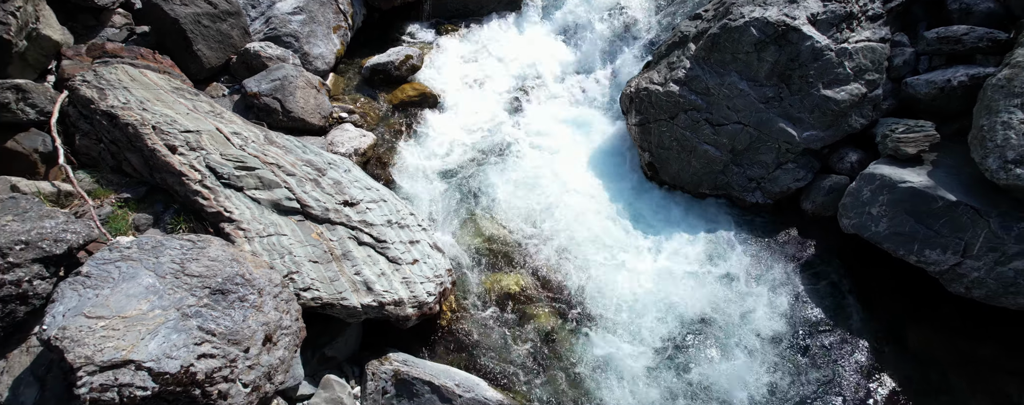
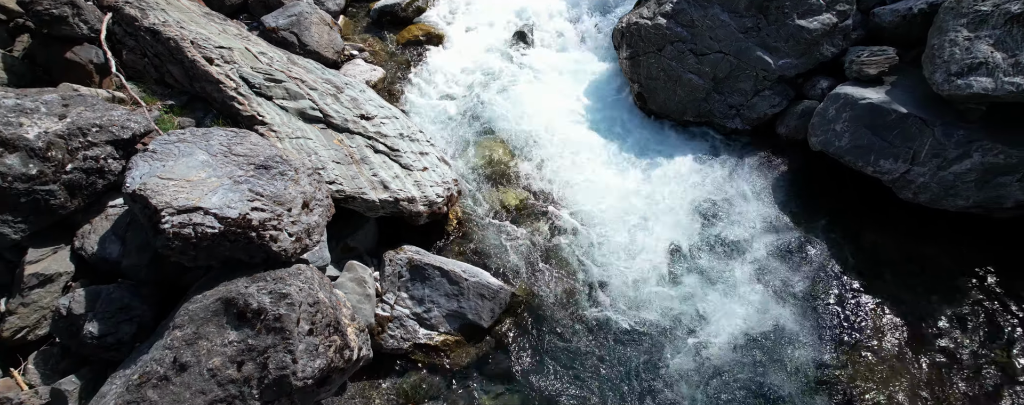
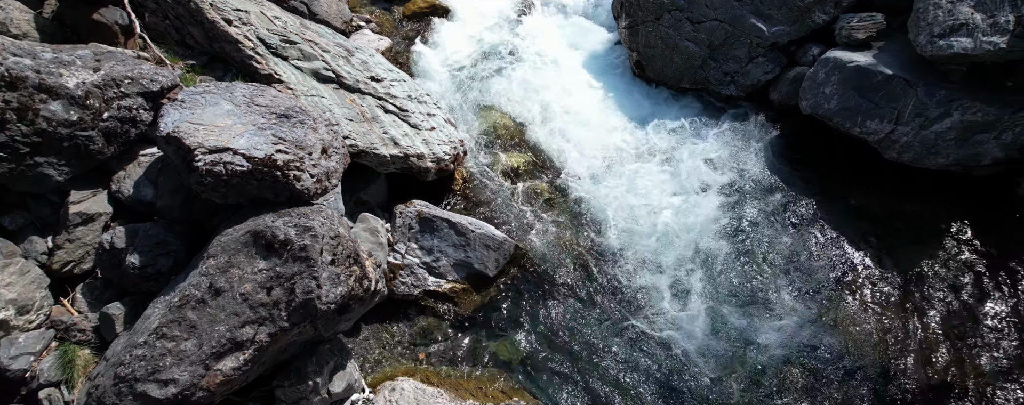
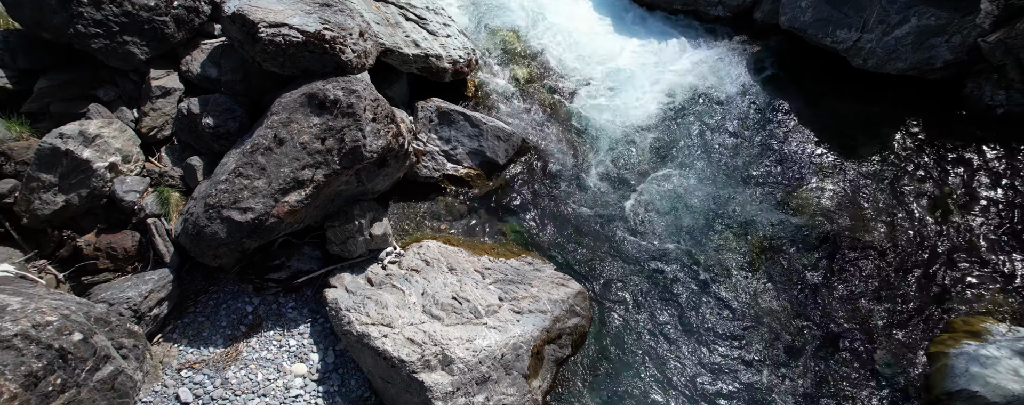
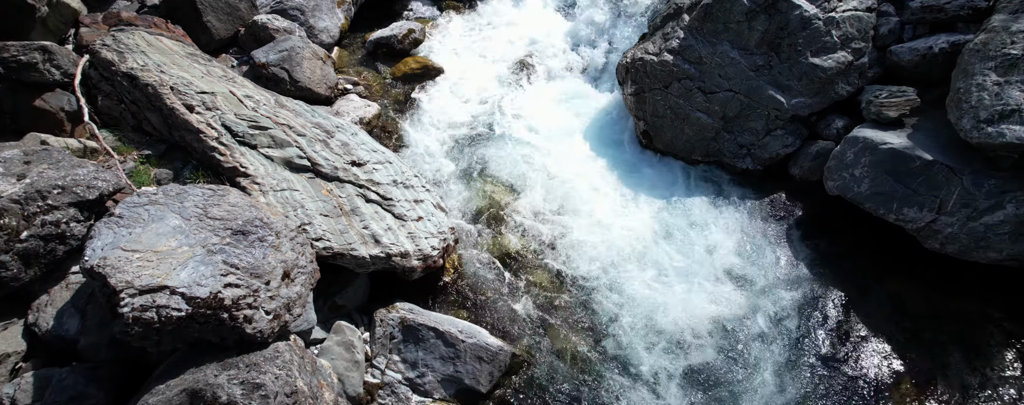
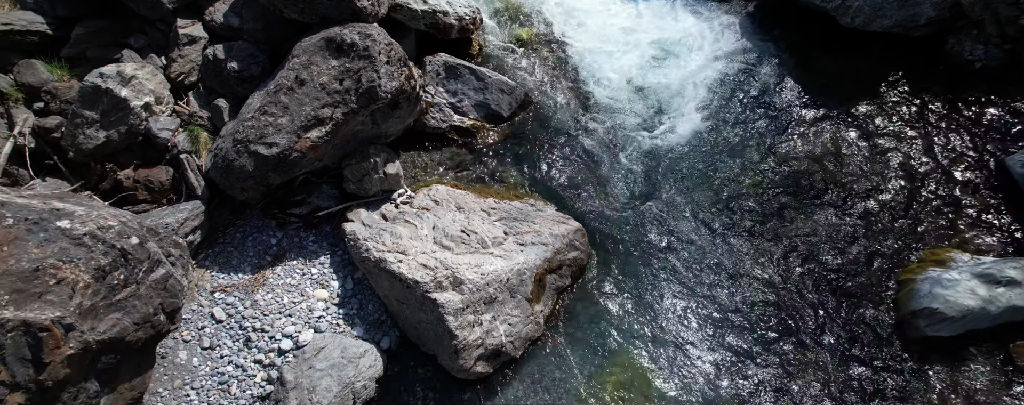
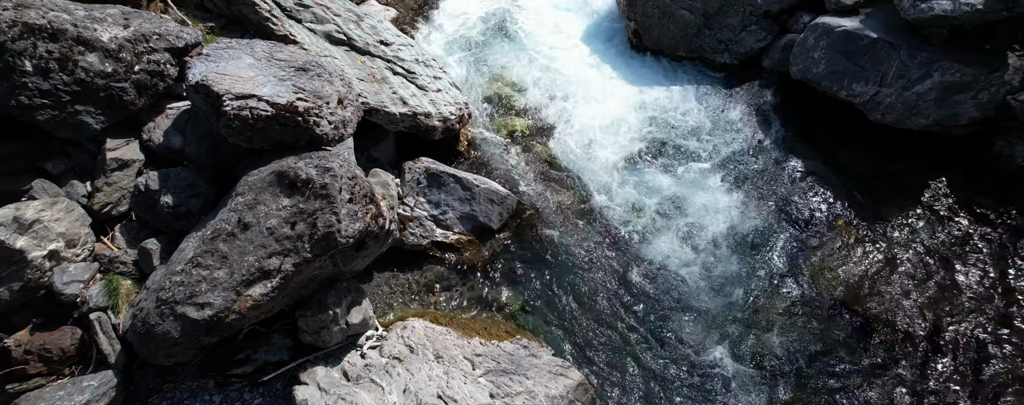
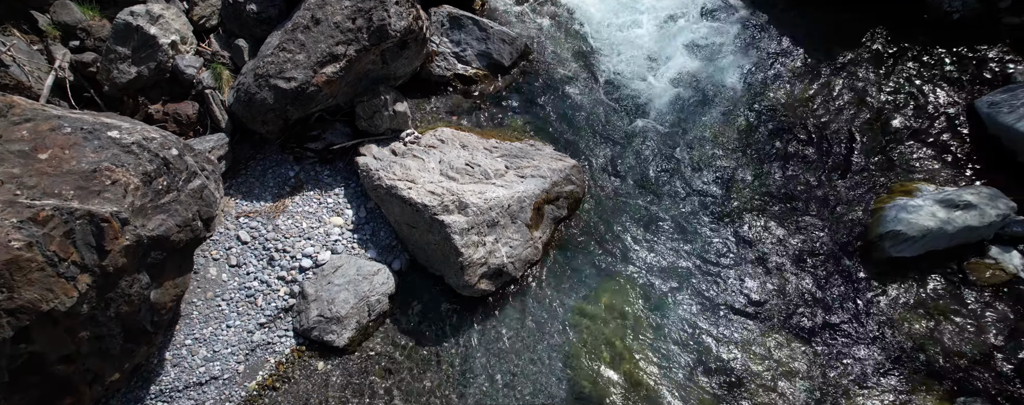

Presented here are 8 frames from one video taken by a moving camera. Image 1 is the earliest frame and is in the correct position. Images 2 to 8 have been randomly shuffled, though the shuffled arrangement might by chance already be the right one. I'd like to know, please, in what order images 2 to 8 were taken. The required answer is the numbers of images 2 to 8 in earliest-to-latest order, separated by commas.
5, 2, 3, 7, 4, 6, 8
